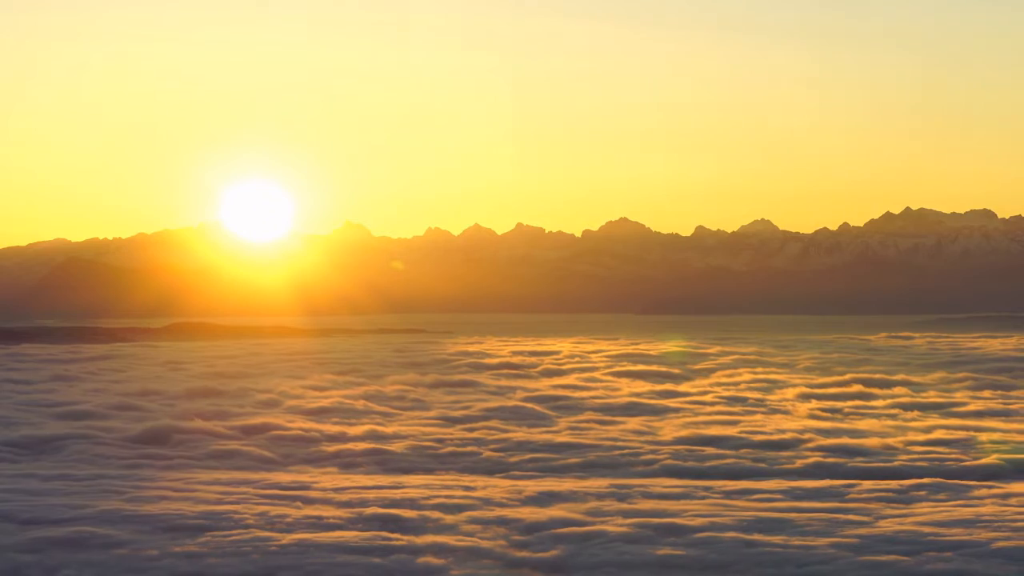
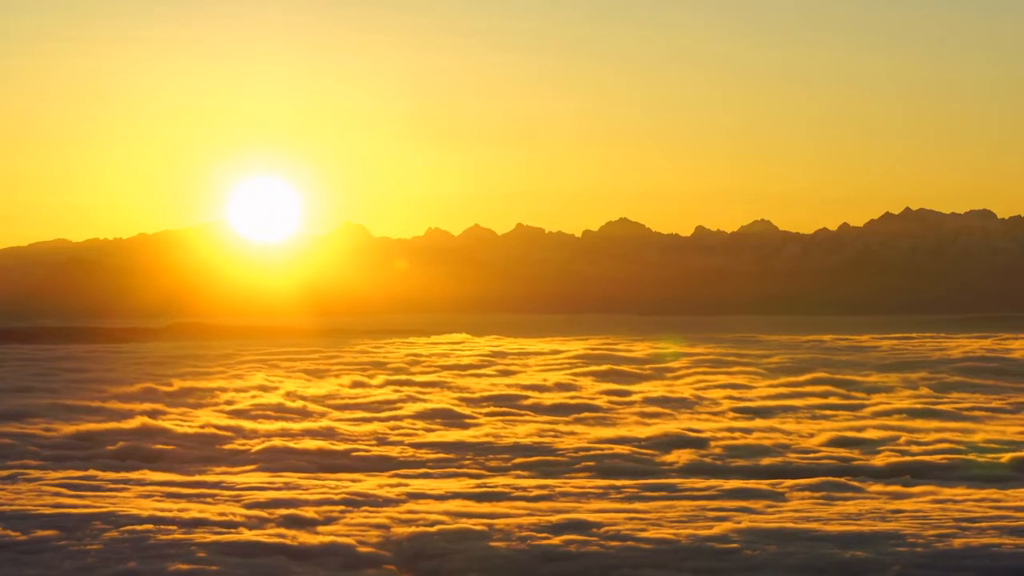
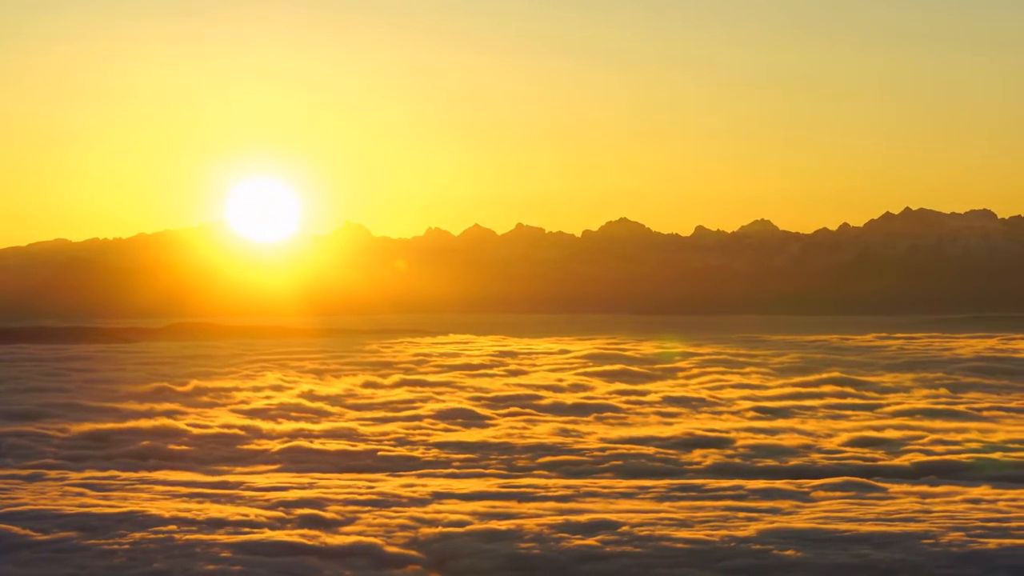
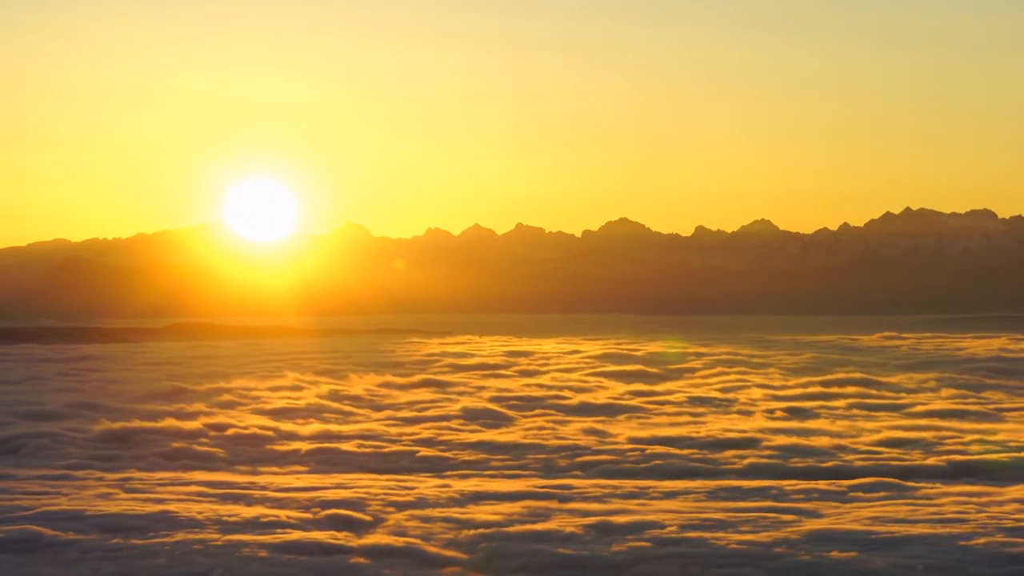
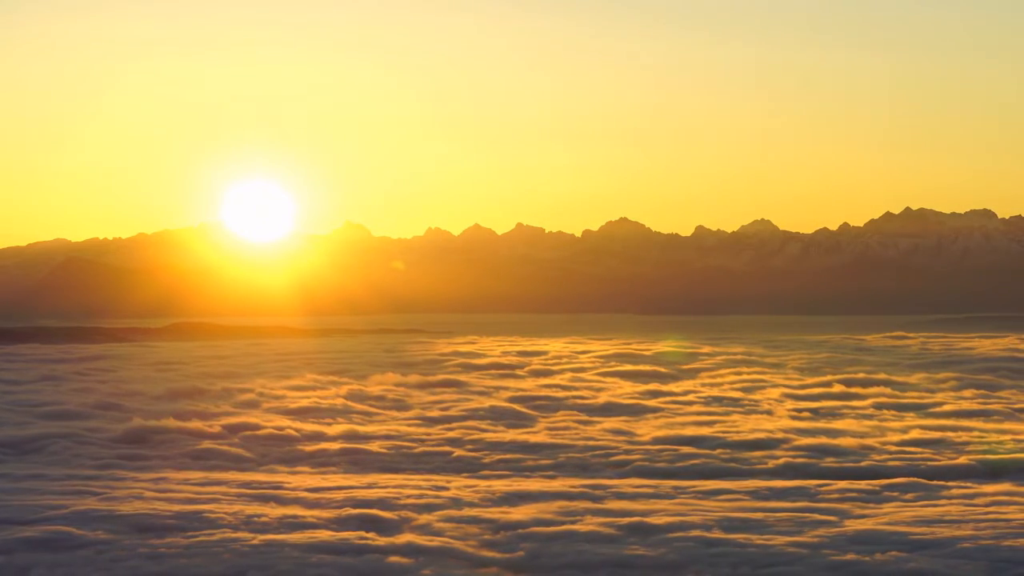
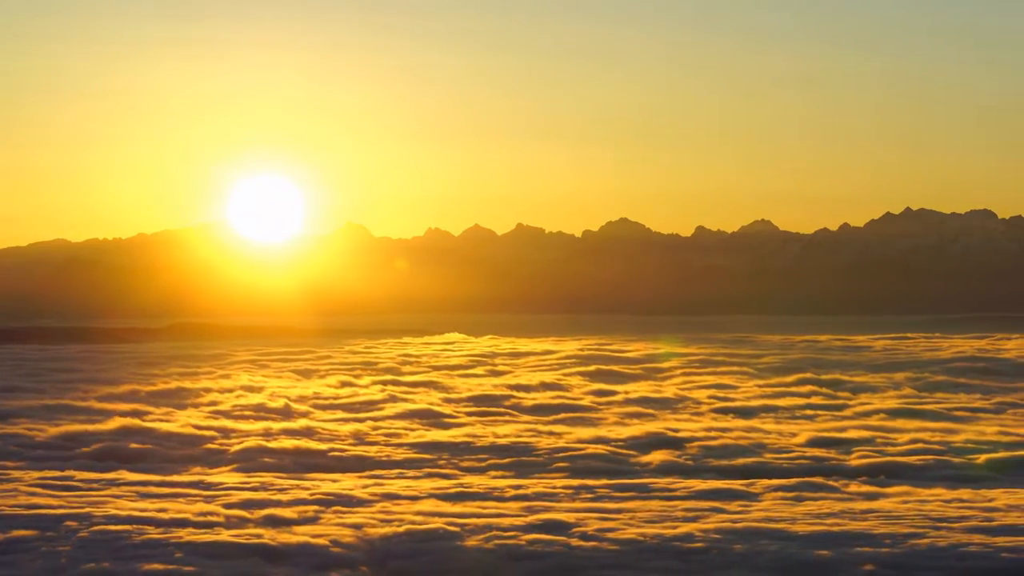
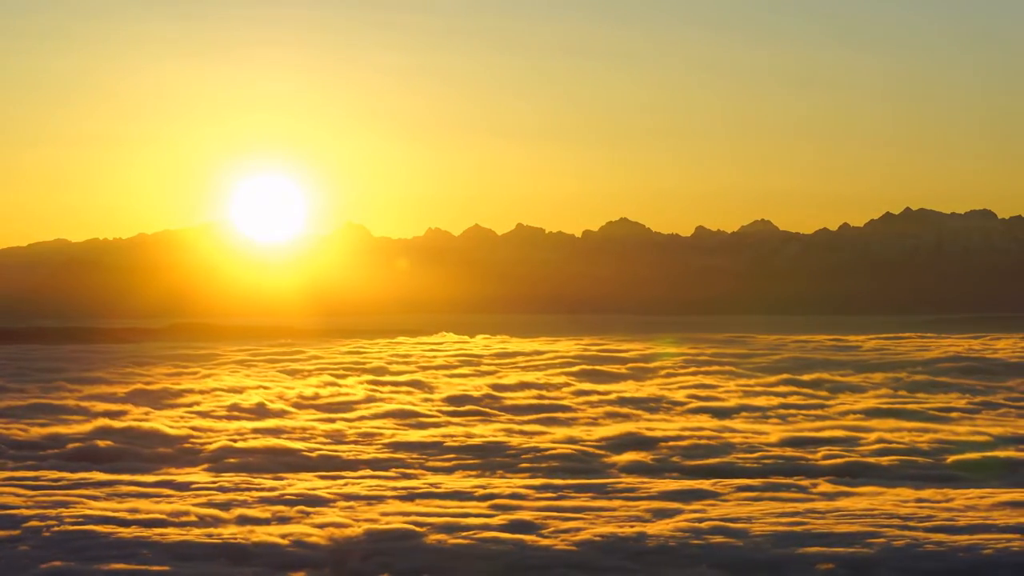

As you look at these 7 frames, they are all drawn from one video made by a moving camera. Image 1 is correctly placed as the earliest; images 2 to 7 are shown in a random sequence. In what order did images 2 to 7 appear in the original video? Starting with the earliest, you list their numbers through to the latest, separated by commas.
5, 4, 3, 2, 6, 7
